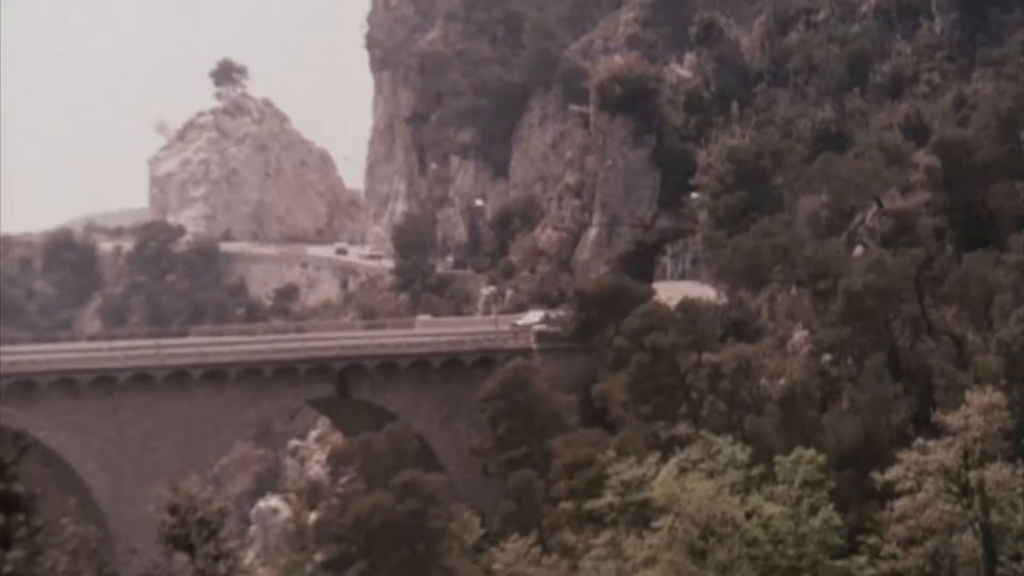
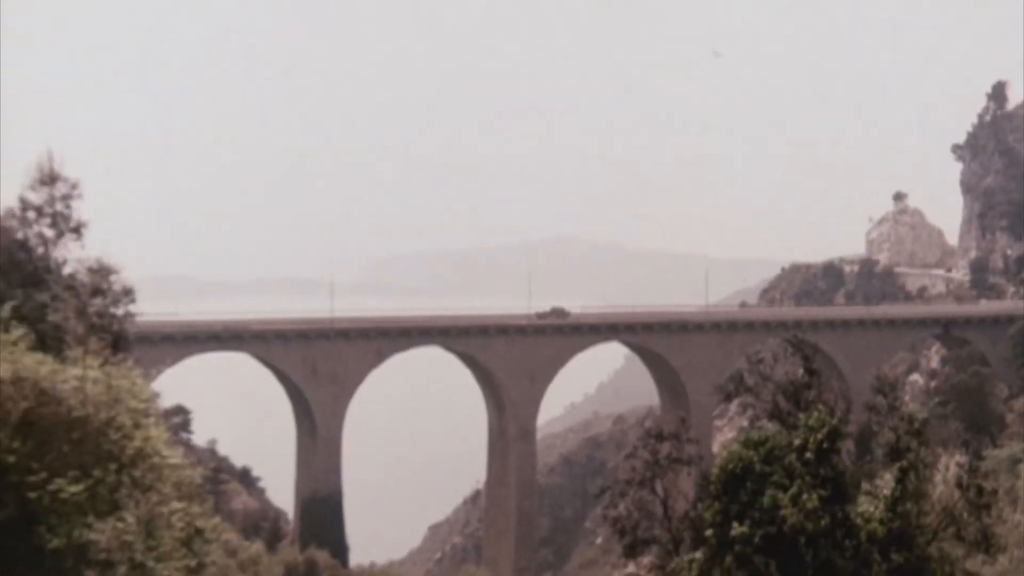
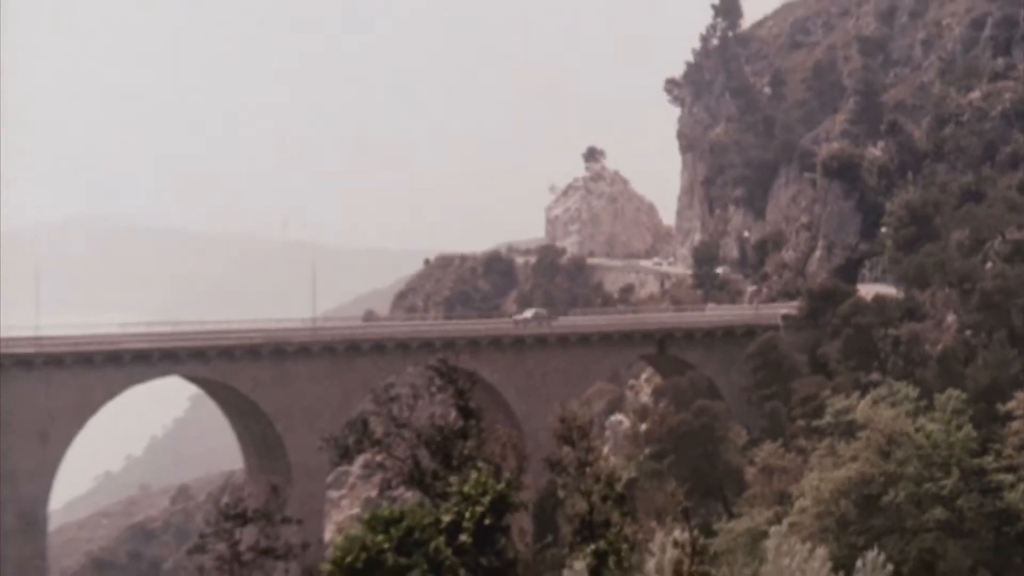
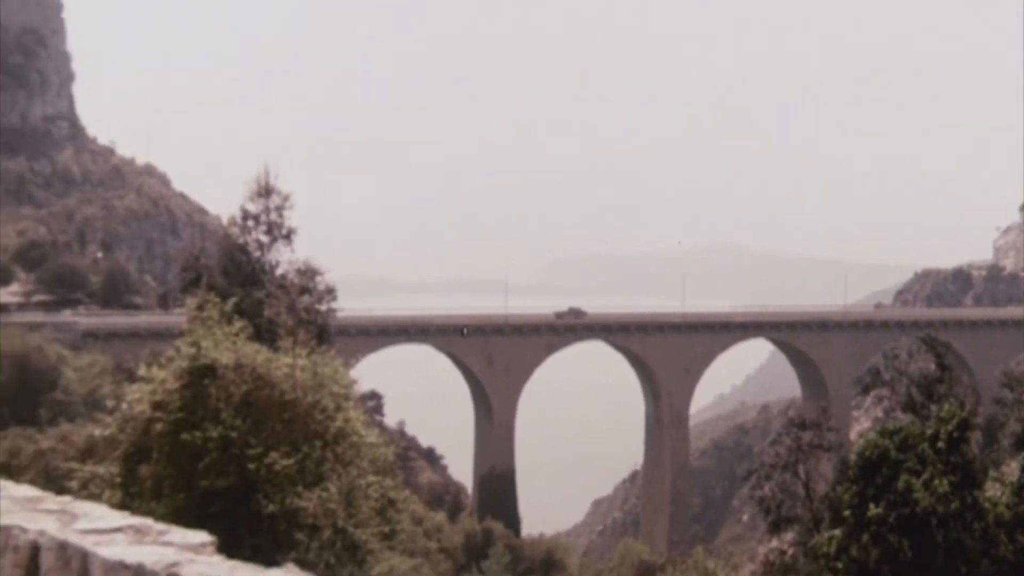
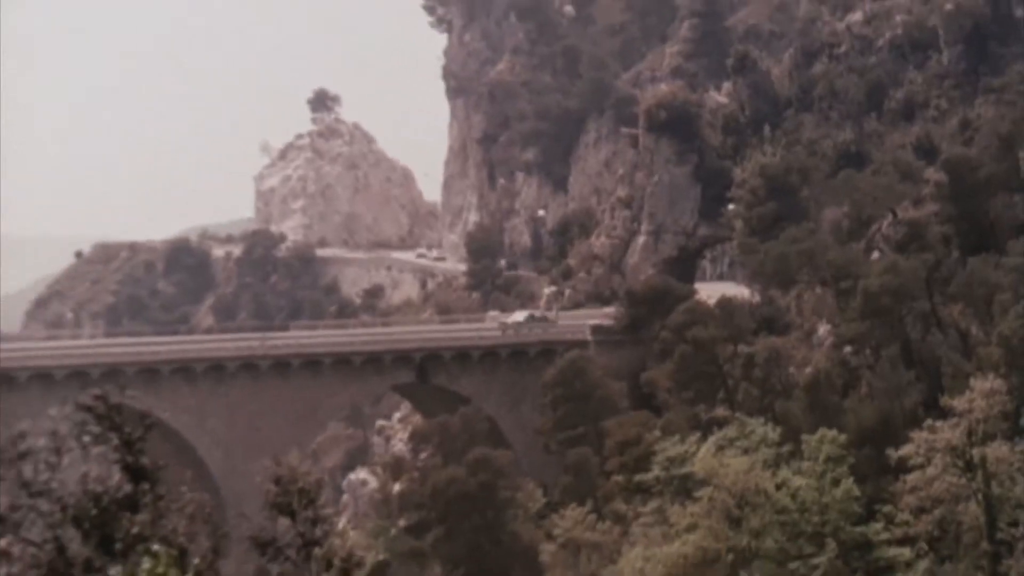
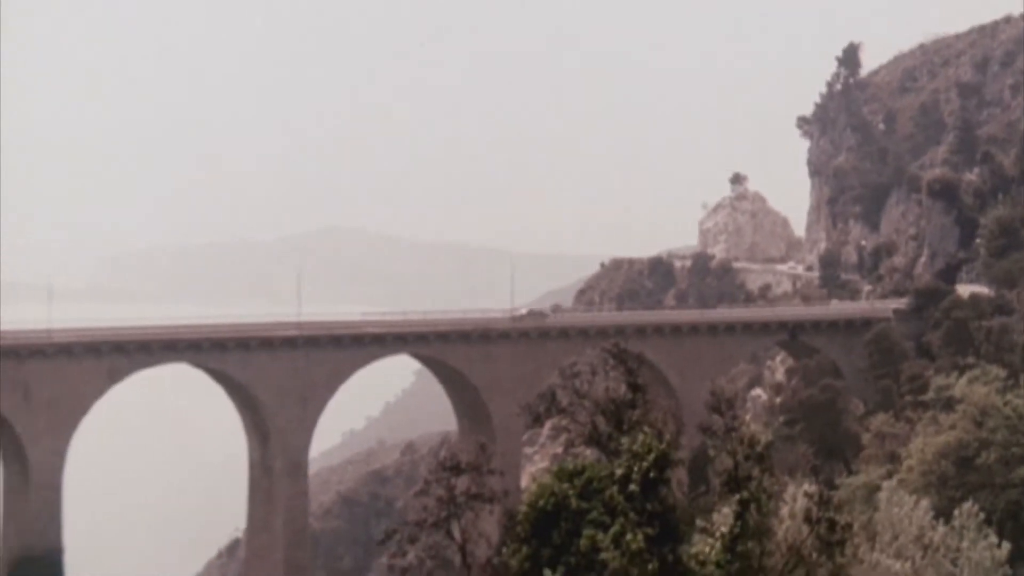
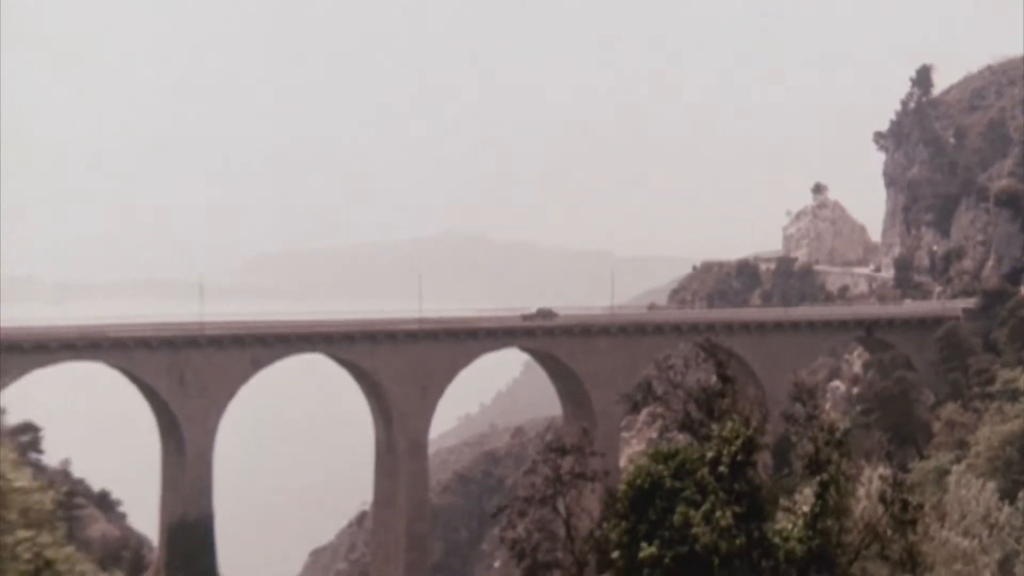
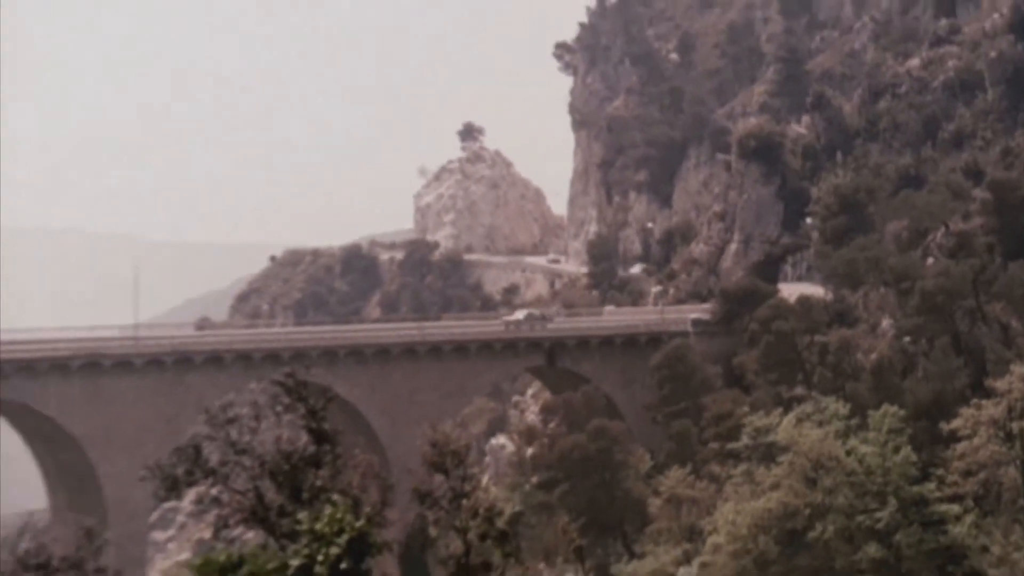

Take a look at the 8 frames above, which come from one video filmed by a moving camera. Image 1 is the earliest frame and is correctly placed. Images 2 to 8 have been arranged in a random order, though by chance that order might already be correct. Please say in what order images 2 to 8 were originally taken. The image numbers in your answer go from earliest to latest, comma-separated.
5, 8, 3, 6, 7, 2, 4
